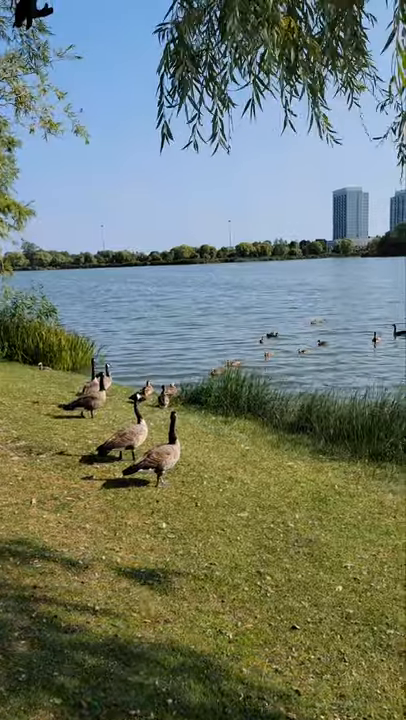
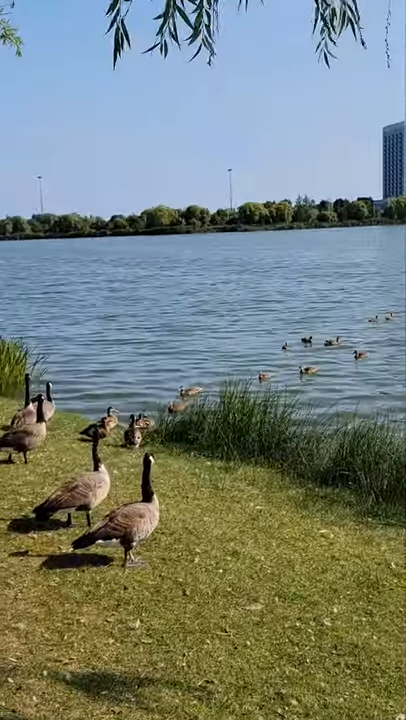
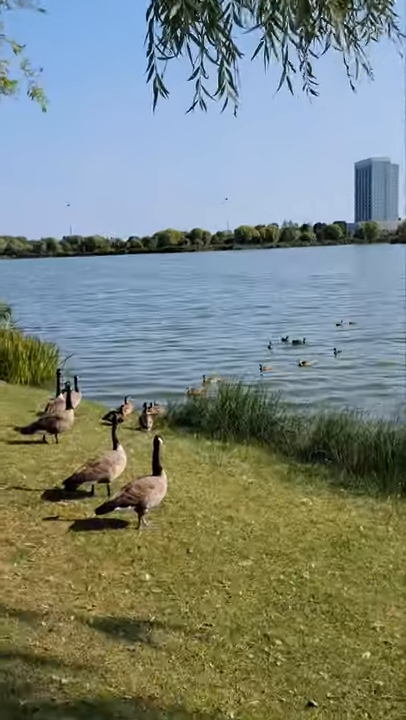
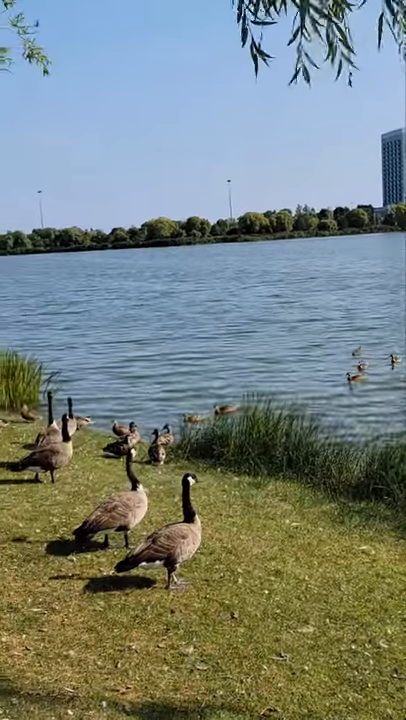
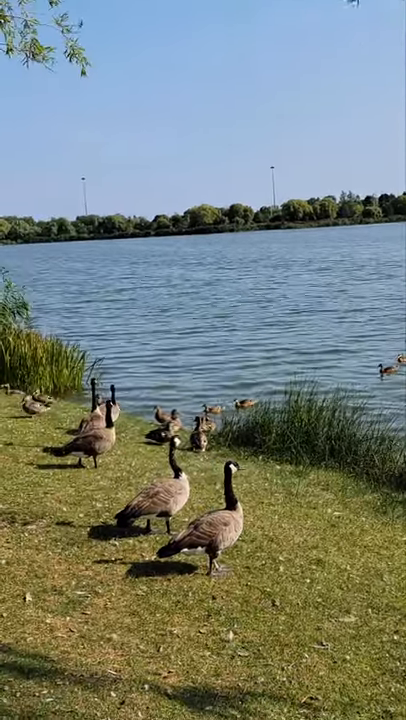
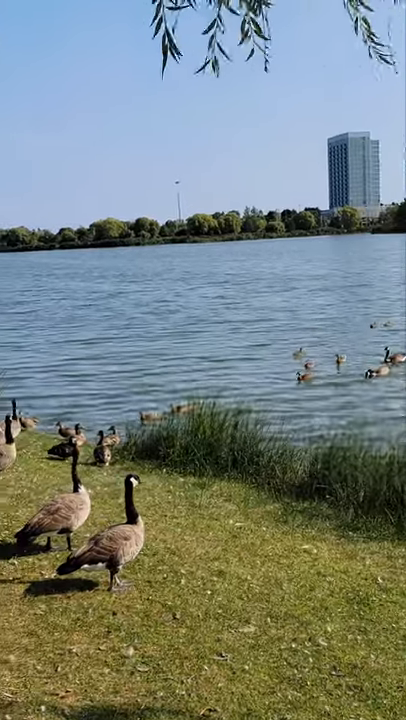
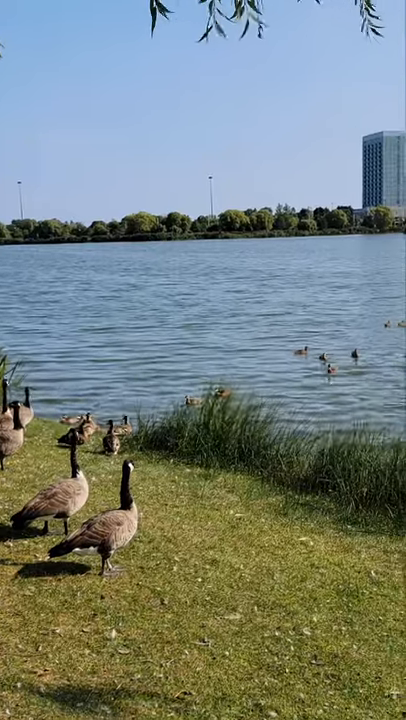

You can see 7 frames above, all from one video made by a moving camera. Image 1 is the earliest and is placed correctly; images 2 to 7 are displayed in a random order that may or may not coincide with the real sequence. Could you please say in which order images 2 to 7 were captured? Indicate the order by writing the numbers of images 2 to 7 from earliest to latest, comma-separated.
3, 2, 7, 6, 4, 5
